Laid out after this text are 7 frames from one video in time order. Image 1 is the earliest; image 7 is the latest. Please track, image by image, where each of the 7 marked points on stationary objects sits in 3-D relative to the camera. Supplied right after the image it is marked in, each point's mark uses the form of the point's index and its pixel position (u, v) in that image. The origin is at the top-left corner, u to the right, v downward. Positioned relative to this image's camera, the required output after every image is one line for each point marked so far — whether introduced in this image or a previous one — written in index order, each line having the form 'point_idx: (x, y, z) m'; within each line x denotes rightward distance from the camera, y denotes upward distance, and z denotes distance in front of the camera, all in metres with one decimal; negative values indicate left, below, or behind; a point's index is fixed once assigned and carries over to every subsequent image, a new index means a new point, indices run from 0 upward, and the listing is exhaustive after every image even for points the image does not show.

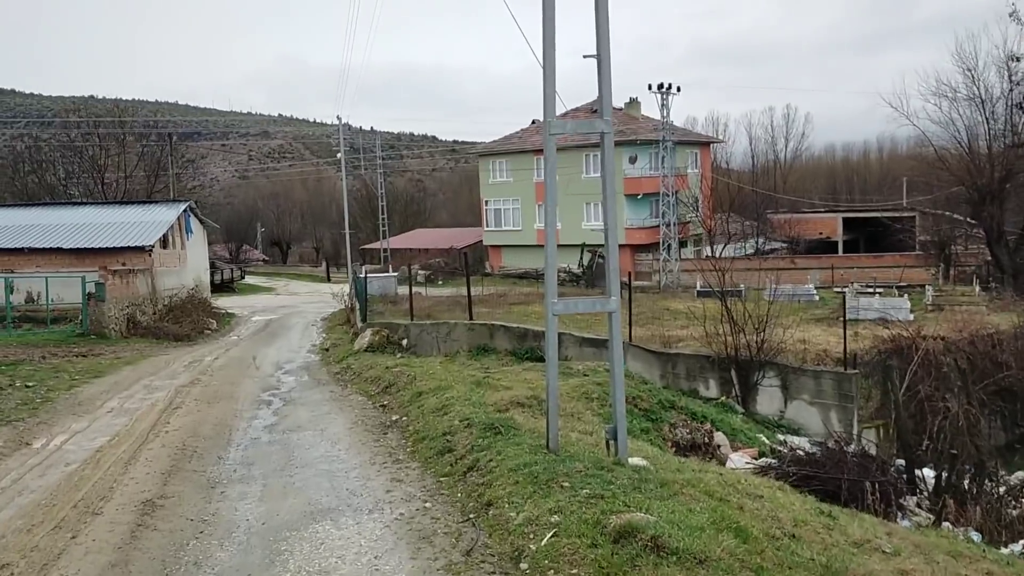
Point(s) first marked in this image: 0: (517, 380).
0: (0.0, -0.8, +7.8) m
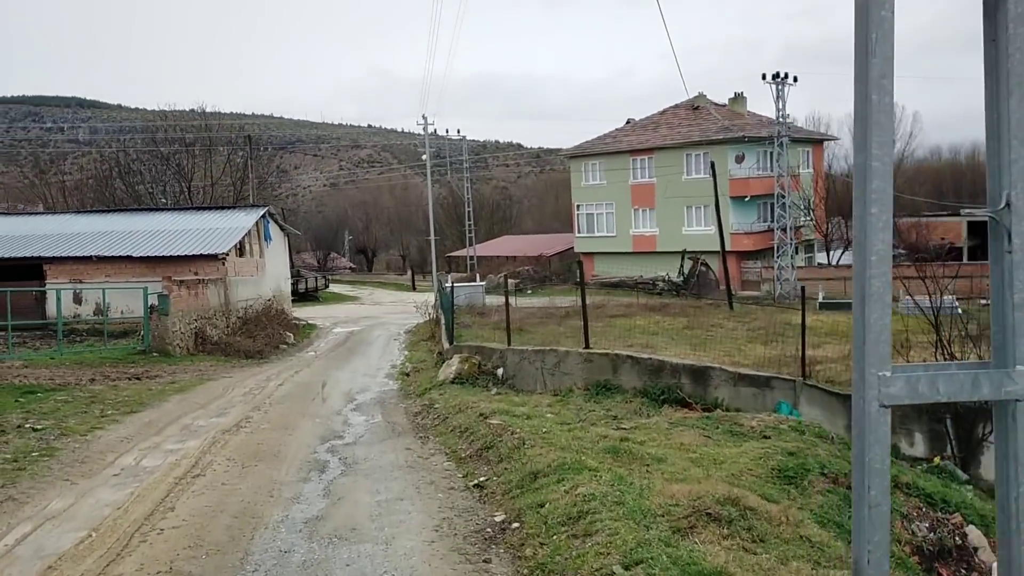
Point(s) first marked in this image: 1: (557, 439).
0: (+0.9, -1.0, +5.4) m
1: (+0.3, -0.9, +5.4) m
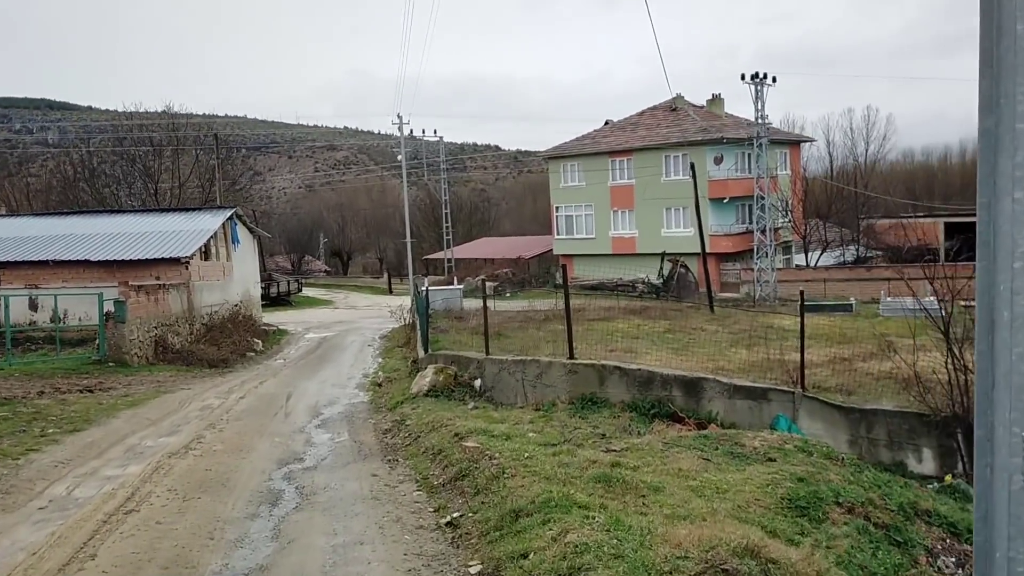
0: (+0.8, -1.0, +4.8) m
1: (+0.2, -1.0, +4.8) m
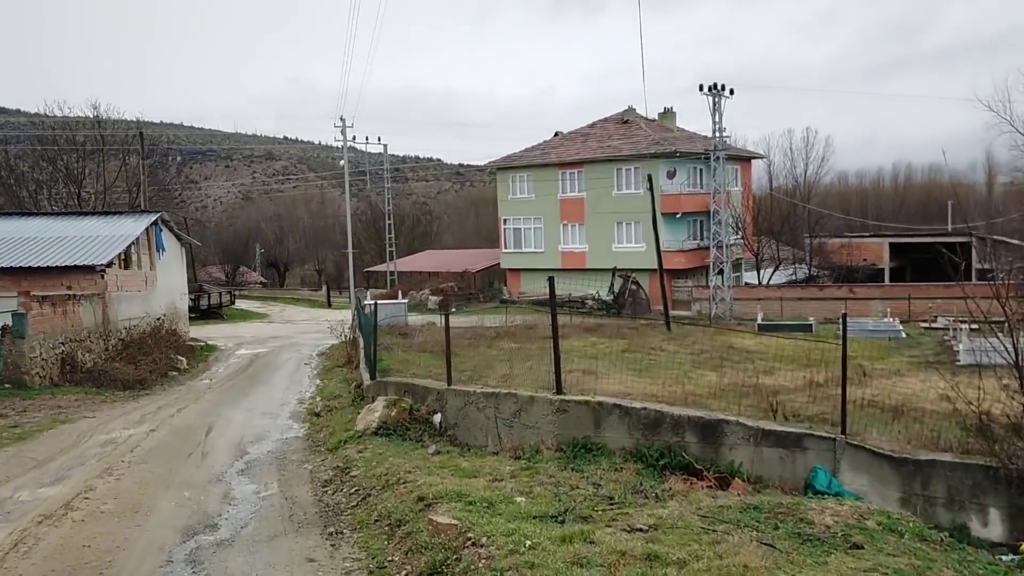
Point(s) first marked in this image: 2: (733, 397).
0: (+0.8, -1.1, +3.4) m
1: (+0.2, -1.0, +3.4) m
2: (+3.5, -1.7, +14.1) m
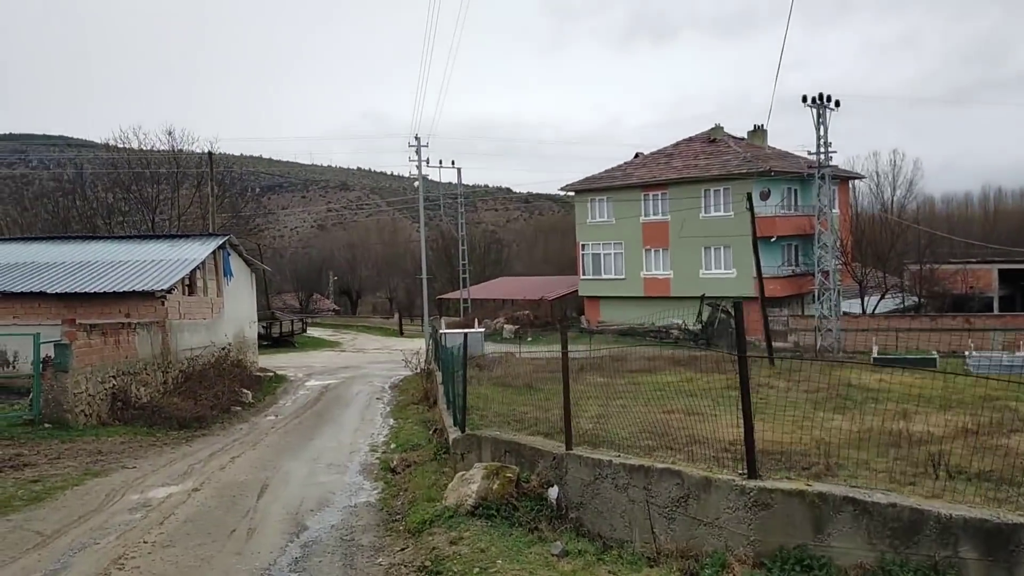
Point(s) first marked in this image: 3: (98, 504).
0: (+1.4, -1.2, +1.4) m
1: (+0.7, -1.1, +1.4) m
2: (+4.9, -2.1, +11.9) m
3: (-3.3, -1.7, +7.1) m
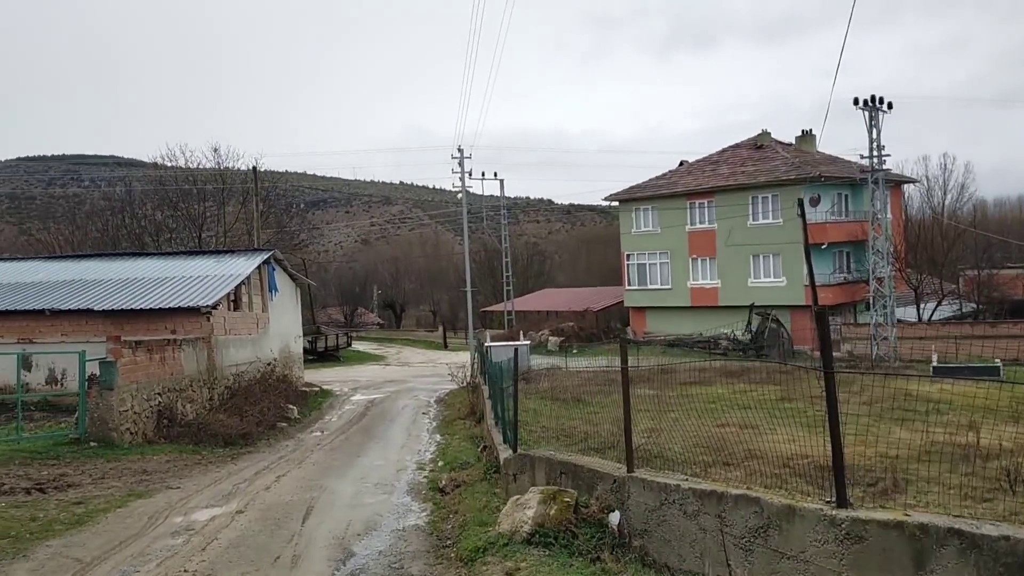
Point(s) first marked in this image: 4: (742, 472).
0: (+1.5, -1.2, +1.0) m
1: (+0.9, -1.1, +1.0) m
2: (+5.6, -2.2, +11.2) m
3: (-2.9, -1.9, +6.9) m
4: (+1.5, -1.2, +5.8) m
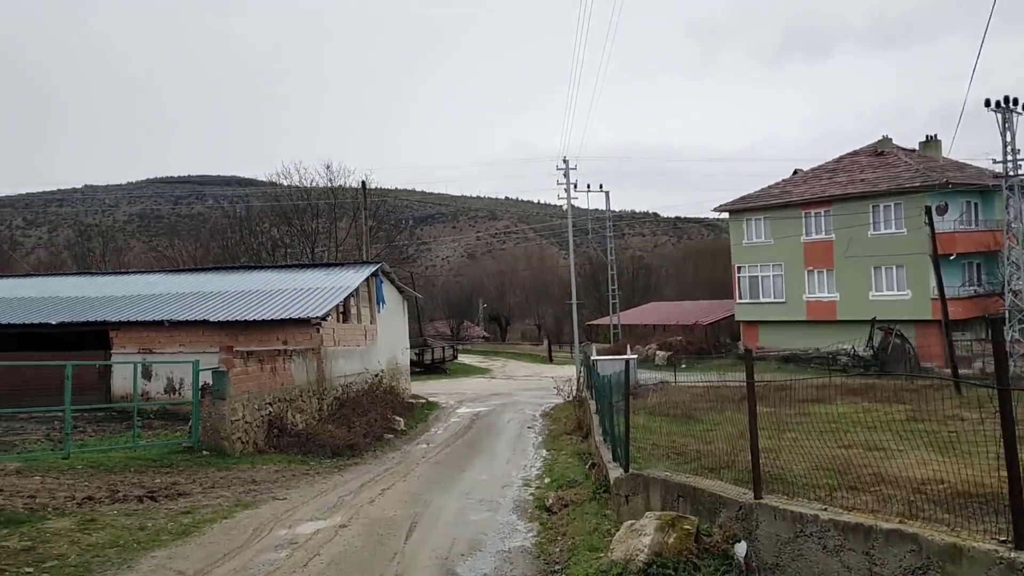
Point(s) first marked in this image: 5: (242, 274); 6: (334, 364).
0: (+1.6, -1.1, +0.4) m
1: (+1.0, -1.1, +0.5) m
2: (+6.9, -2.4, +10.1) m
3: (-2.1, -1.9, +6.8) m
4: (+2.2, -1.3, +5.2) m
5: (-6.0, +0.3, +19.5) m
6: (-3.3, -1.4, +16.2) m
